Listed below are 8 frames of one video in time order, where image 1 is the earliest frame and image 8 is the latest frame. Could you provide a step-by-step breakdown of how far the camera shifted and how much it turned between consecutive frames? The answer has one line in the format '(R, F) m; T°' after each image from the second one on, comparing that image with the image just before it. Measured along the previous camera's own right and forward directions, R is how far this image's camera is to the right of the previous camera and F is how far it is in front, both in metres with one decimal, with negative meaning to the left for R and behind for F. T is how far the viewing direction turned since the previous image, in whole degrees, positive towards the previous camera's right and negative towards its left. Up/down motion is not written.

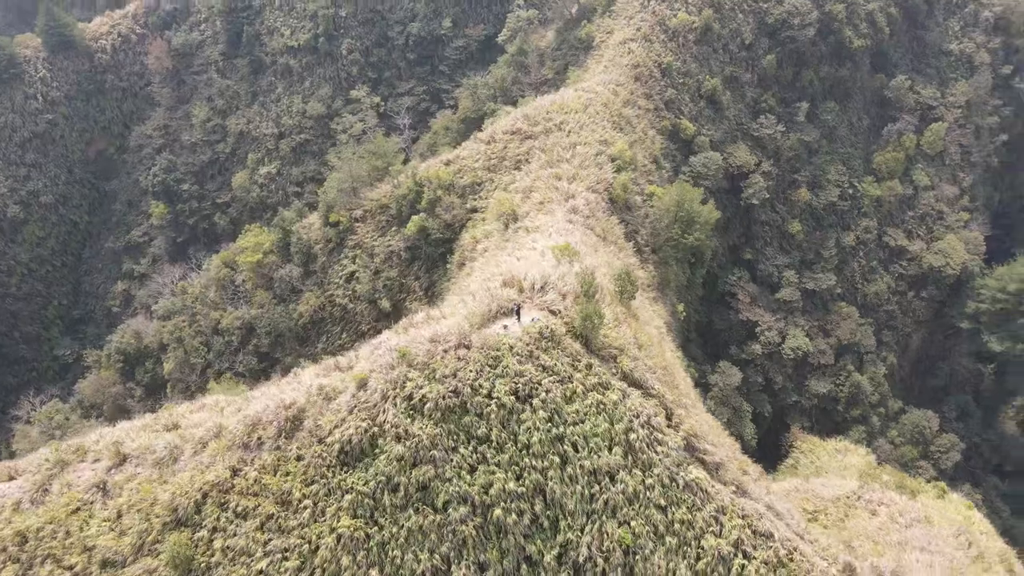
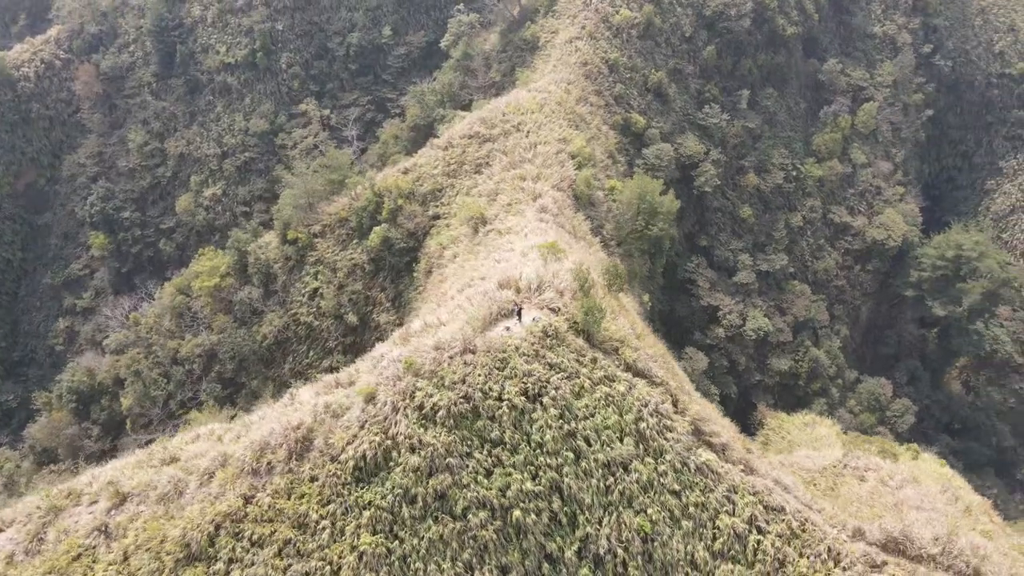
(-0.9, 0.0) m; +4°
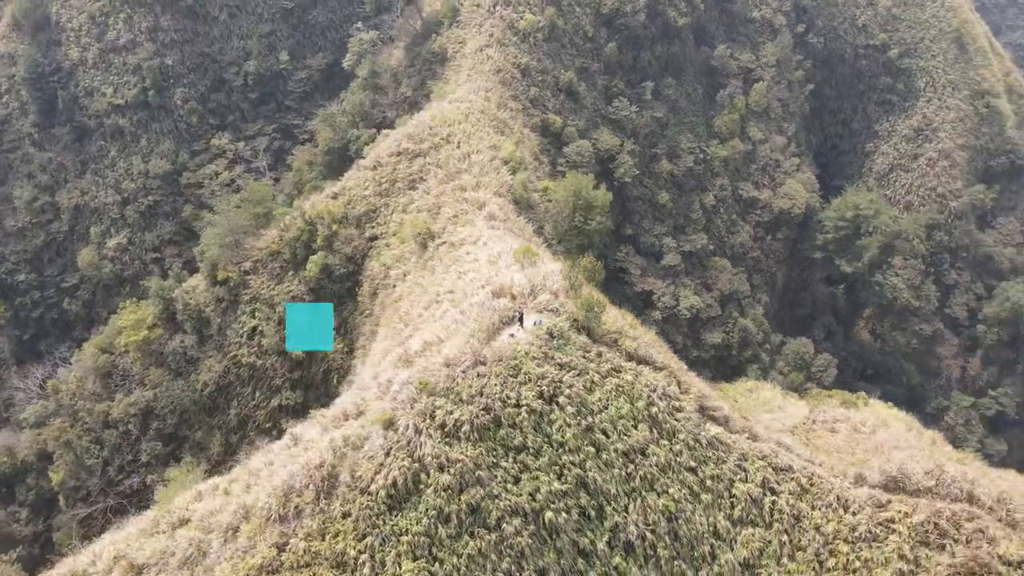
(-1.6, 0.0) m; +7°
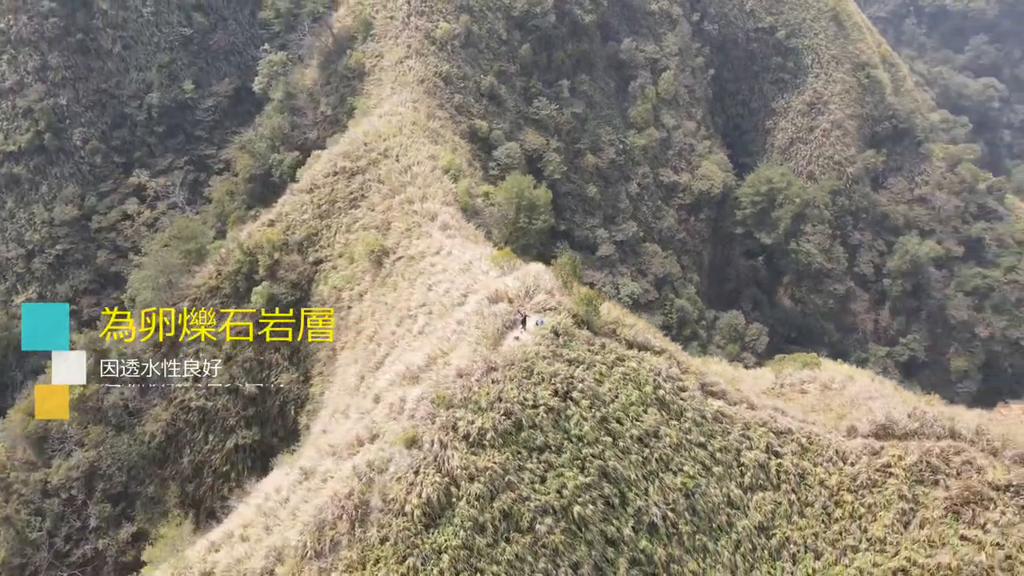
(-1.5, 0.0) m; +7°
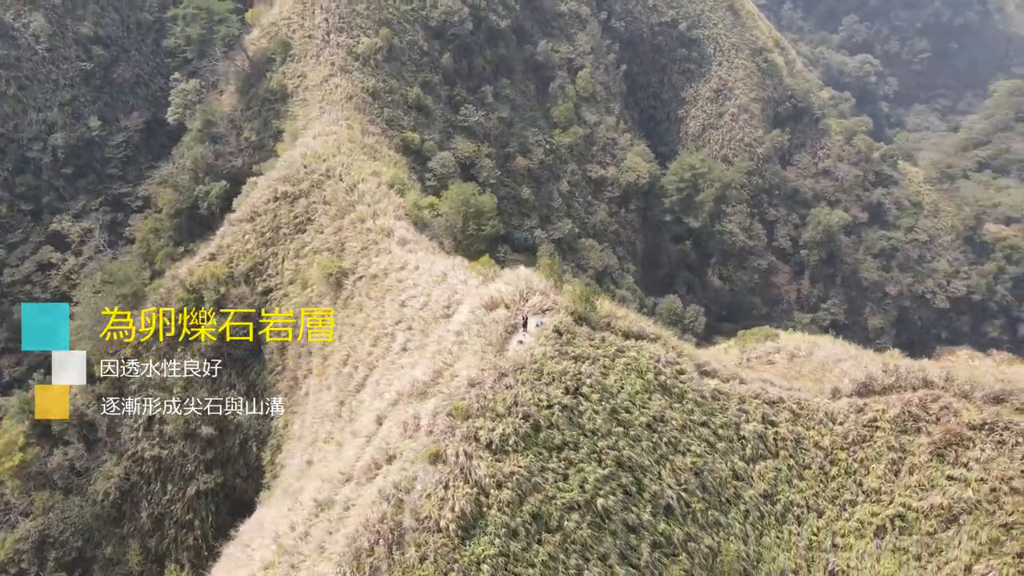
(-1.3, 0.0) m; +6°
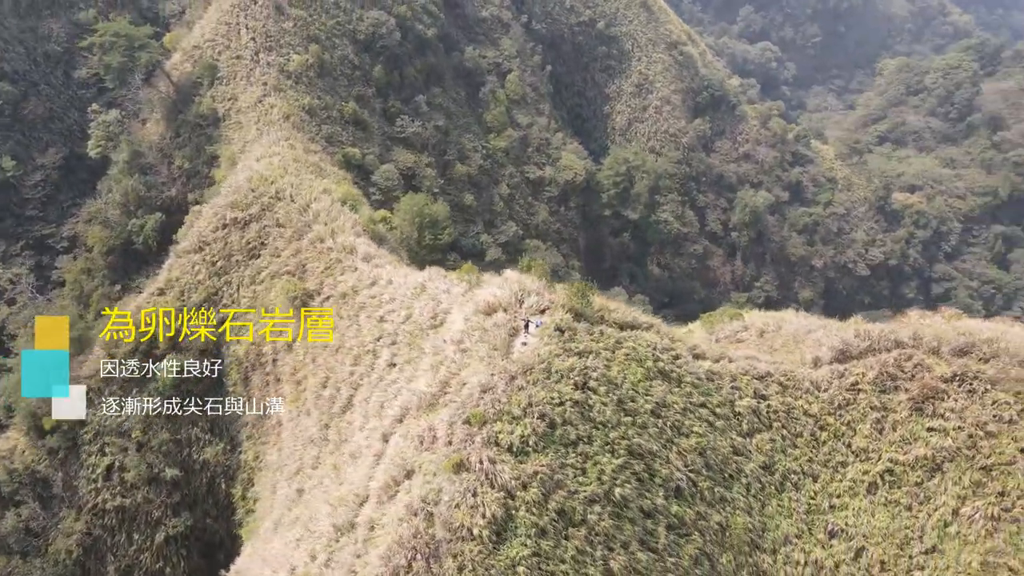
(-1.2, 0.0) m; +6°
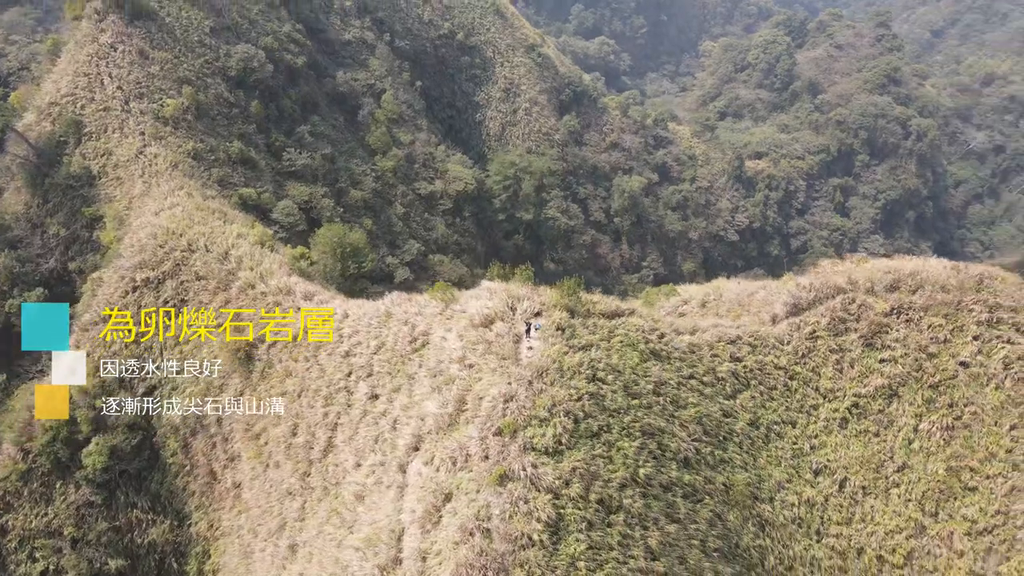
(-2.2, 0.0) m; +10°
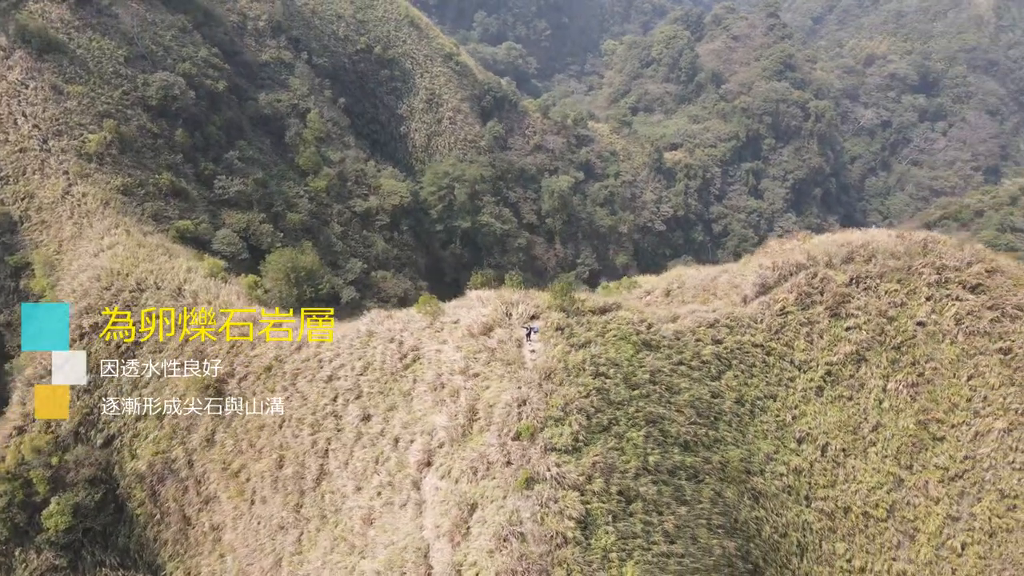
(-1.3, -0.1) m; +6°
